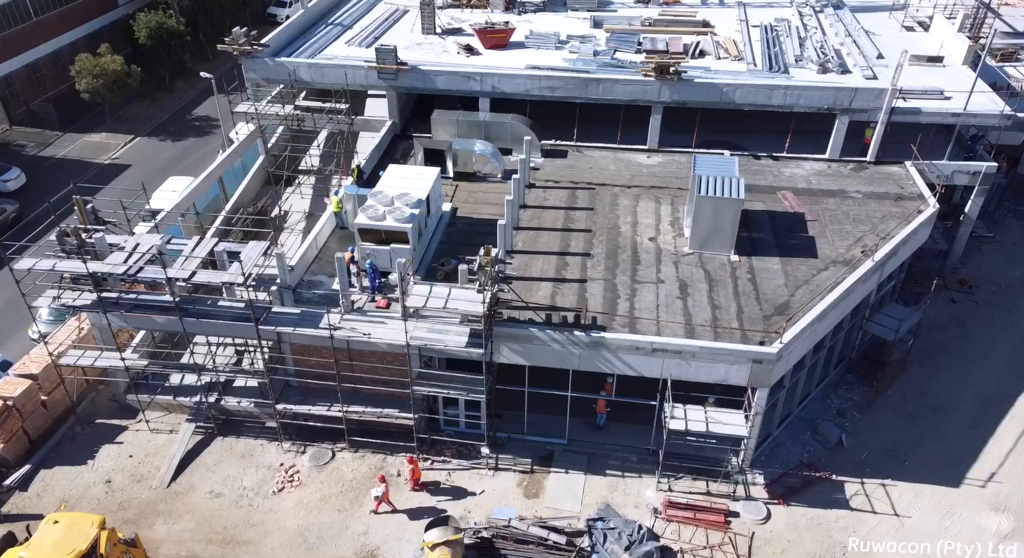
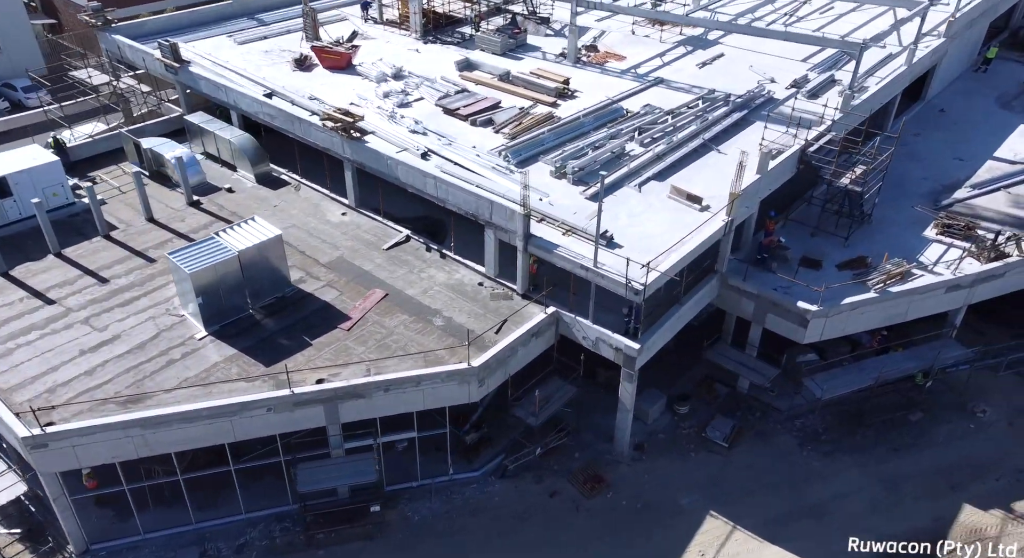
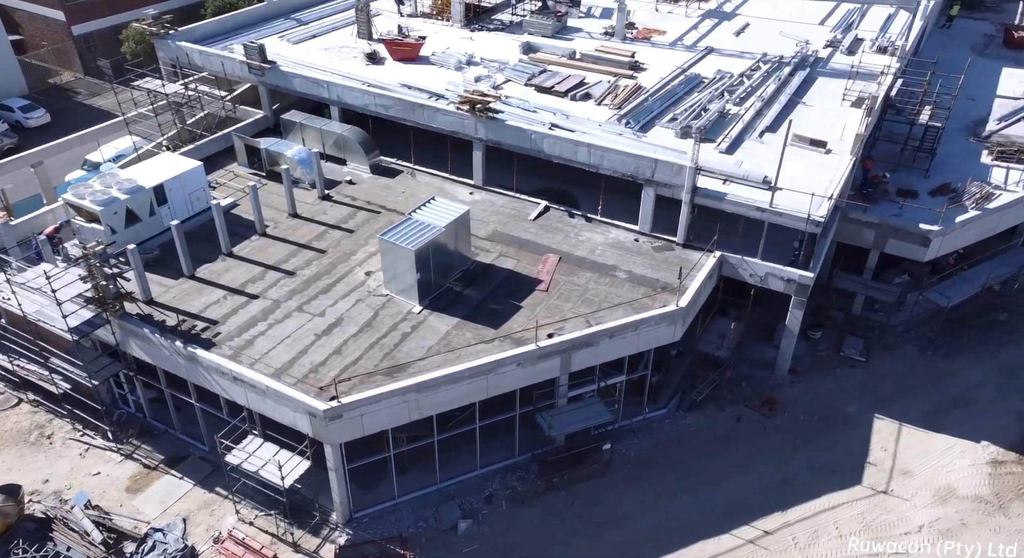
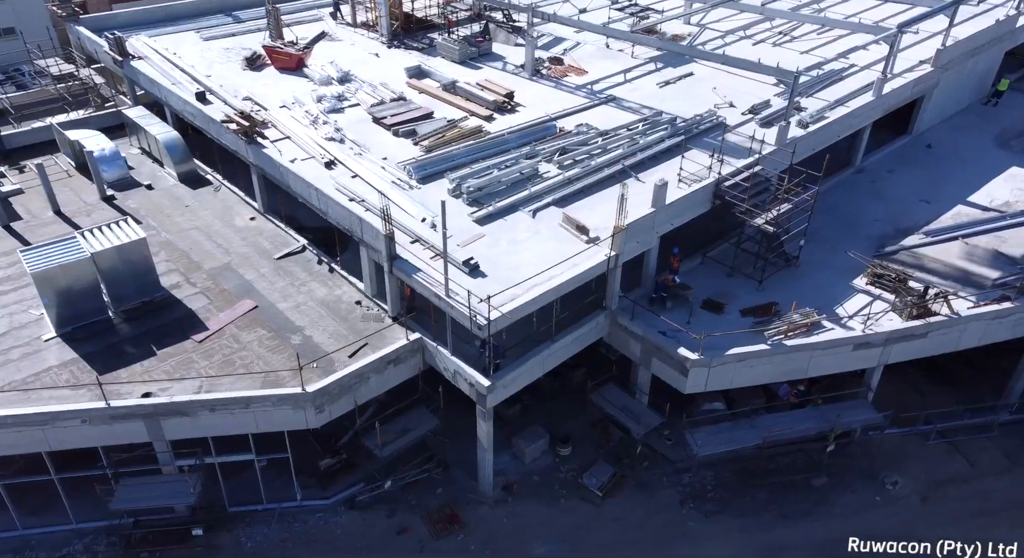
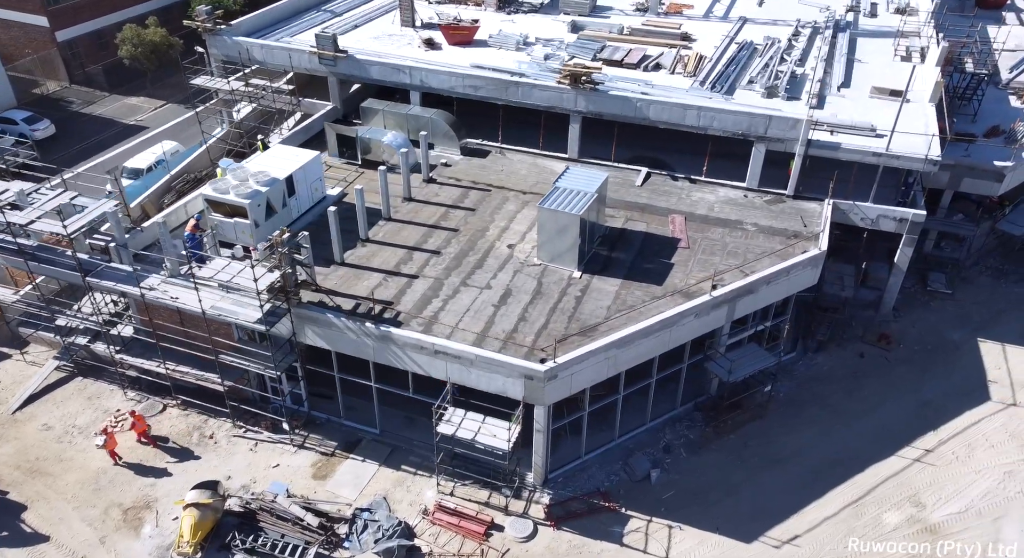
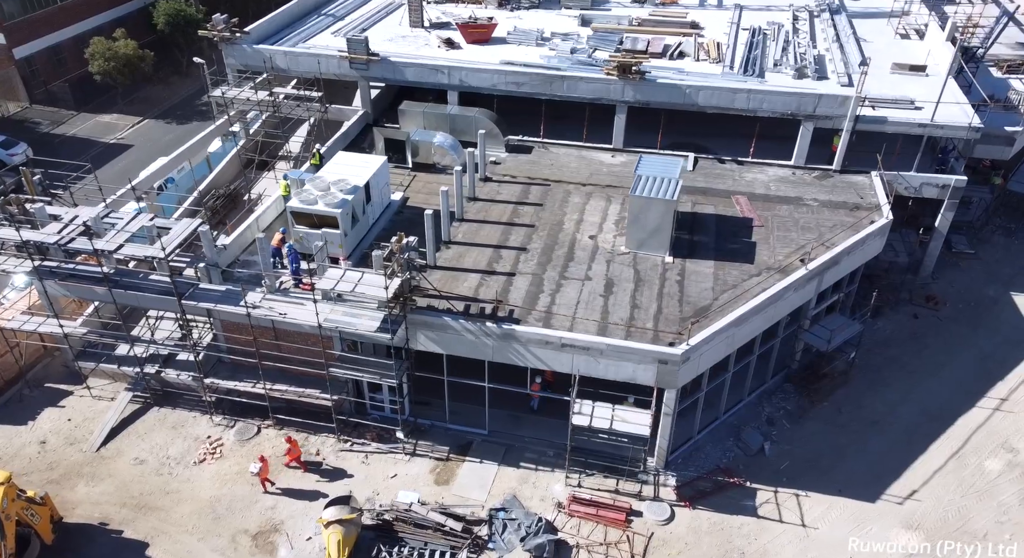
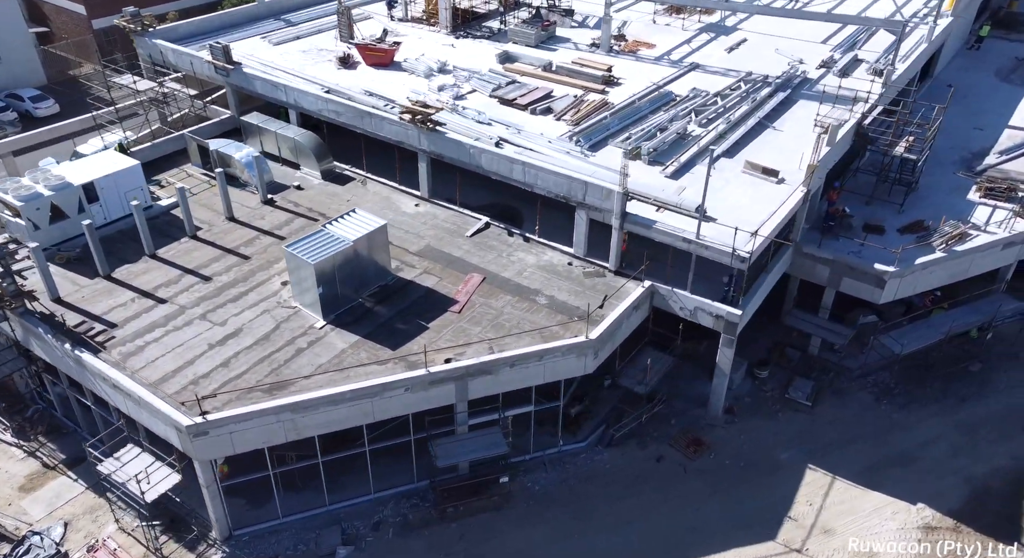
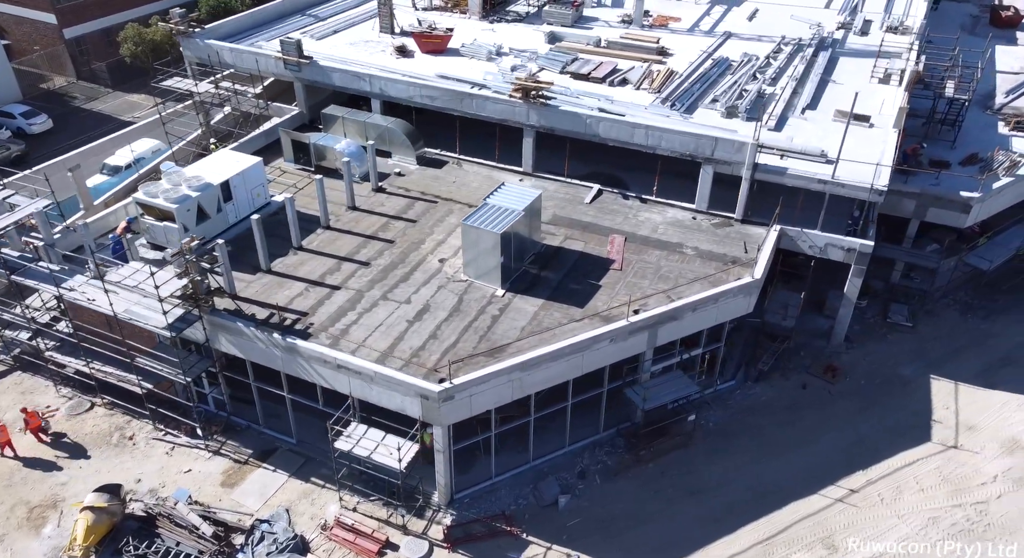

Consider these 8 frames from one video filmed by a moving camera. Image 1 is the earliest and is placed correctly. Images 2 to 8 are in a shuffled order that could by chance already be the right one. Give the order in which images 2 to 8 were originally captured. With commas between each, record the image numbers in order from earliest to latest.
6, 5, 8, 3, 7, 2, 4
